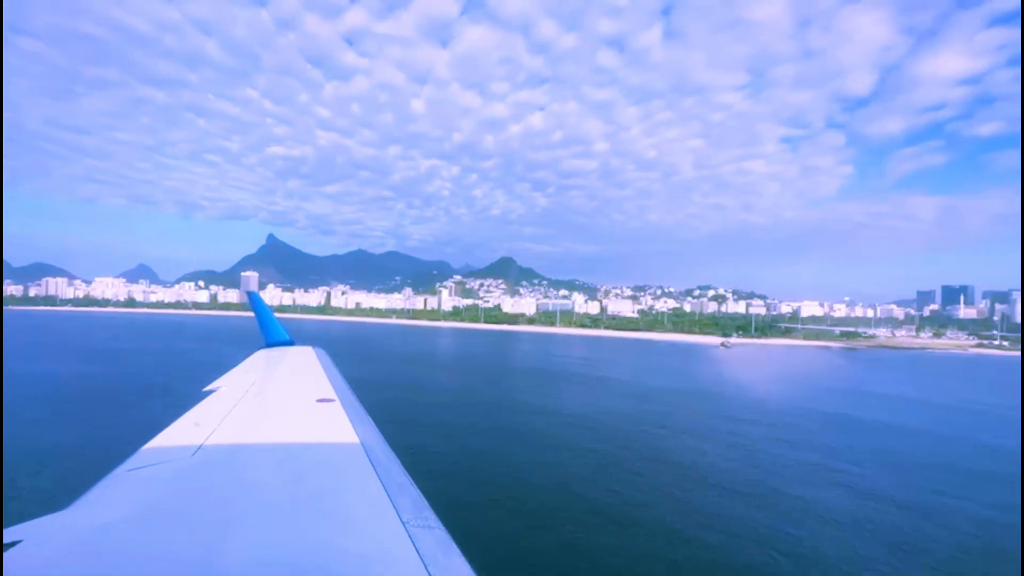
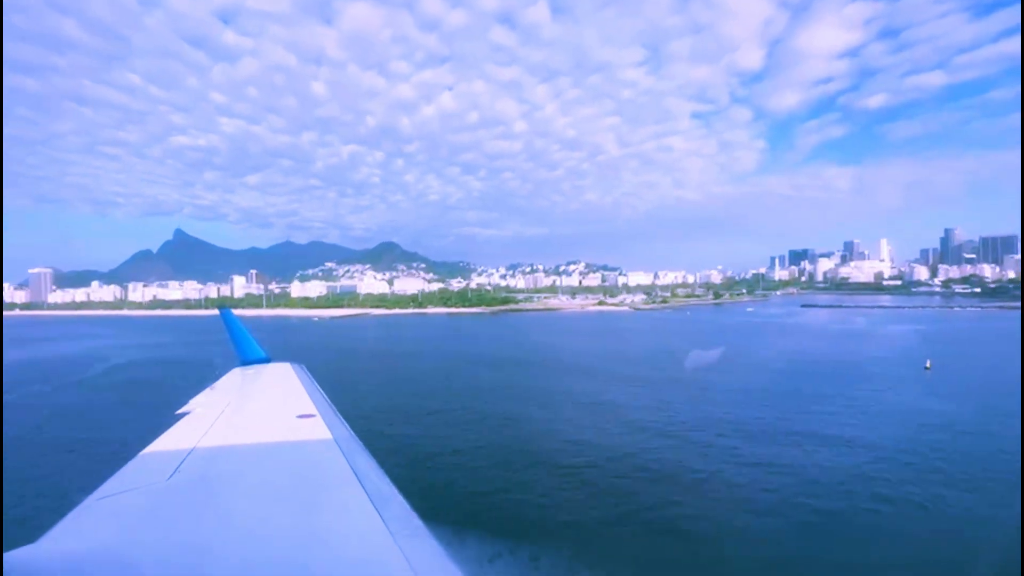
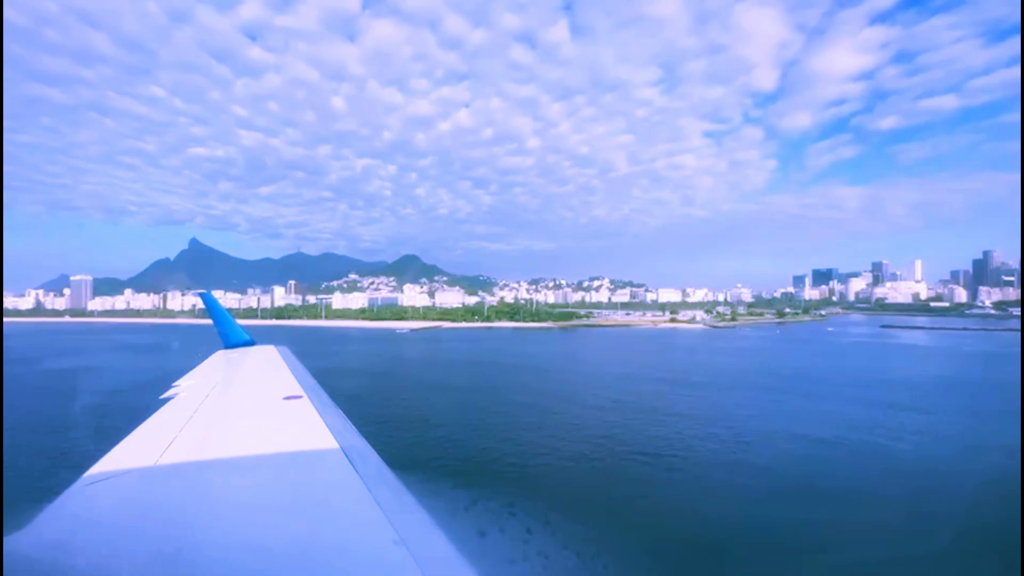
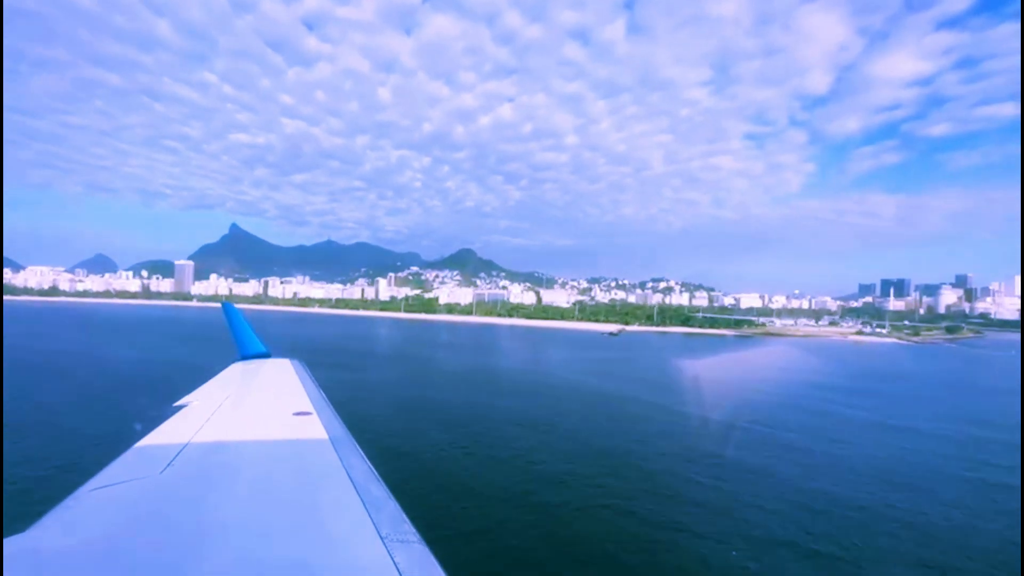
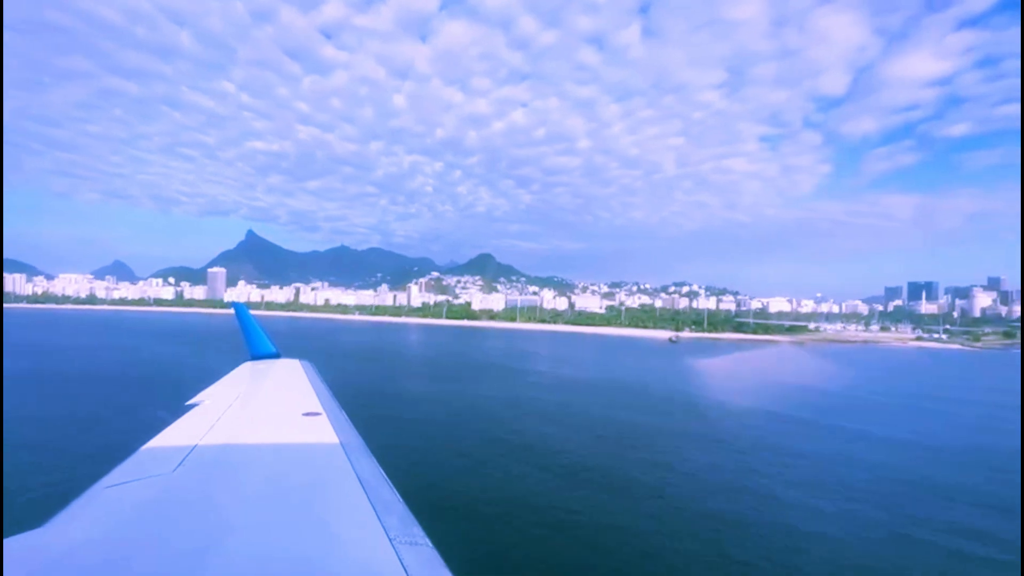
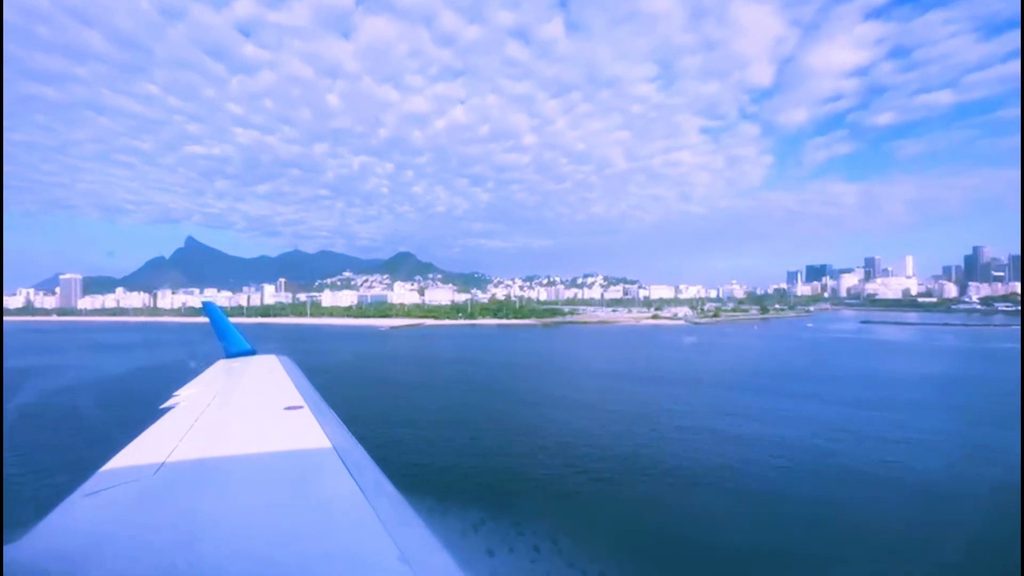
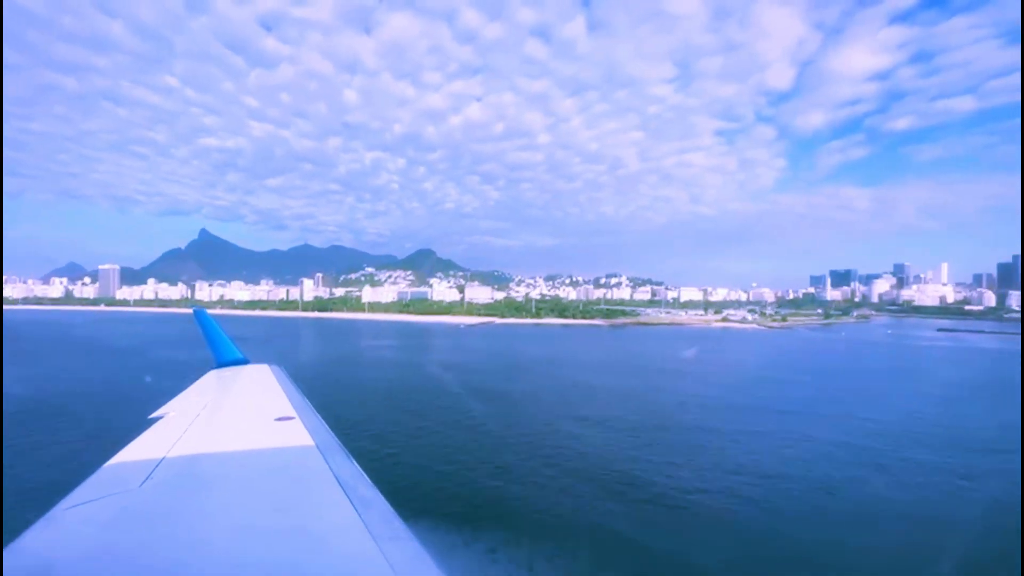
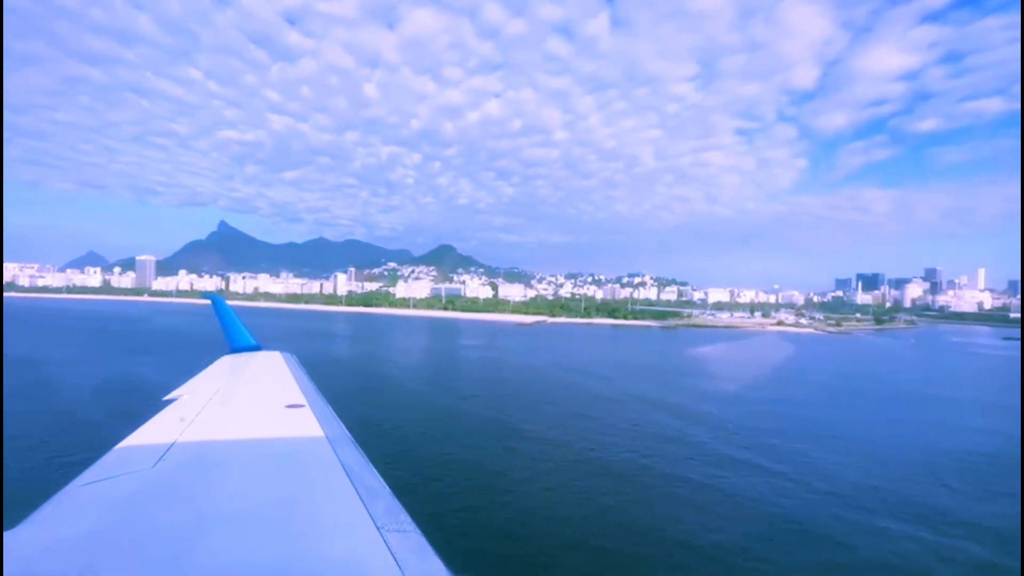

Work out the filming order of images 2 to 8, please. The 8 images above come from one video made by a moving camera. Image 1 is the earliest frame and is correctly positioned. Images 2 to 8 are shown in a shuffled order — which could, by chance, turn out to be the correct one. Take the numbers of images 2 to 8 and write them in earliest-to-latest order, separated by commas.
5, 4, 8, 7, 3, 6, 2
